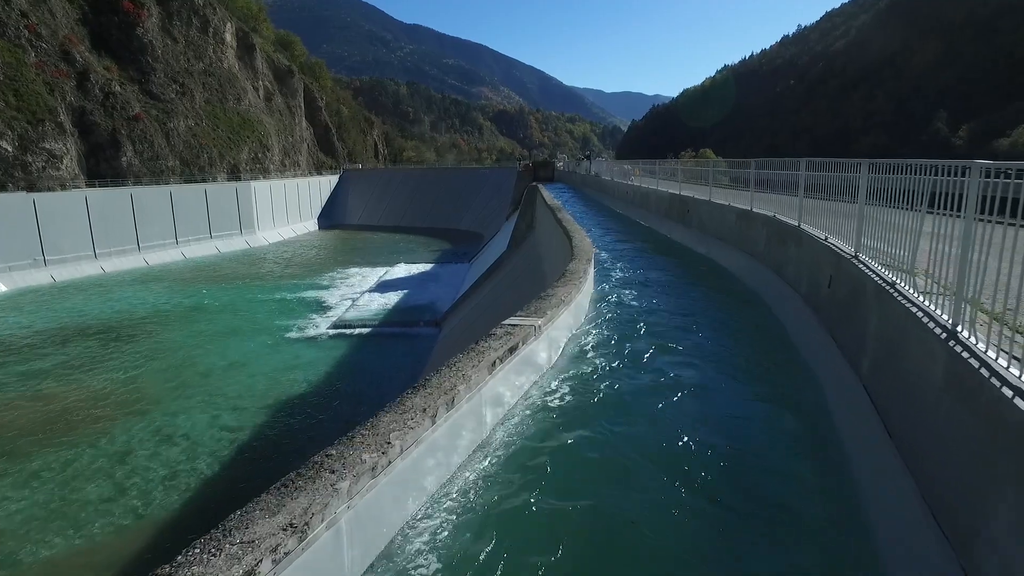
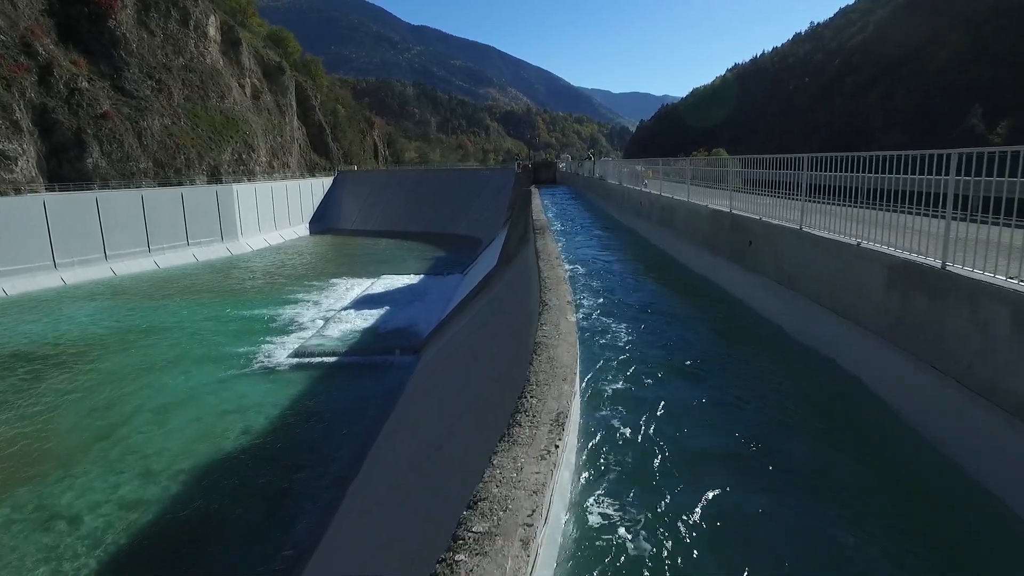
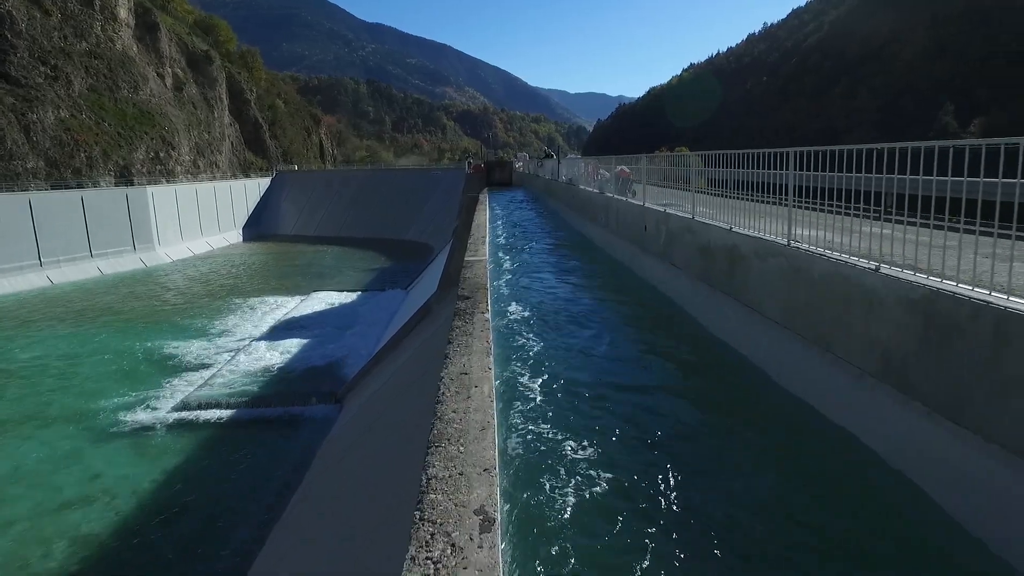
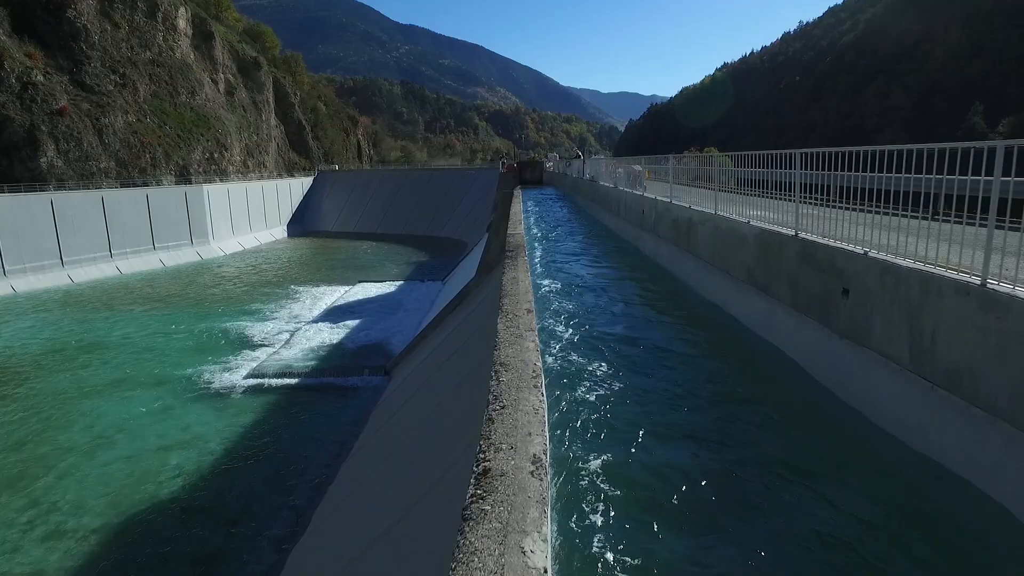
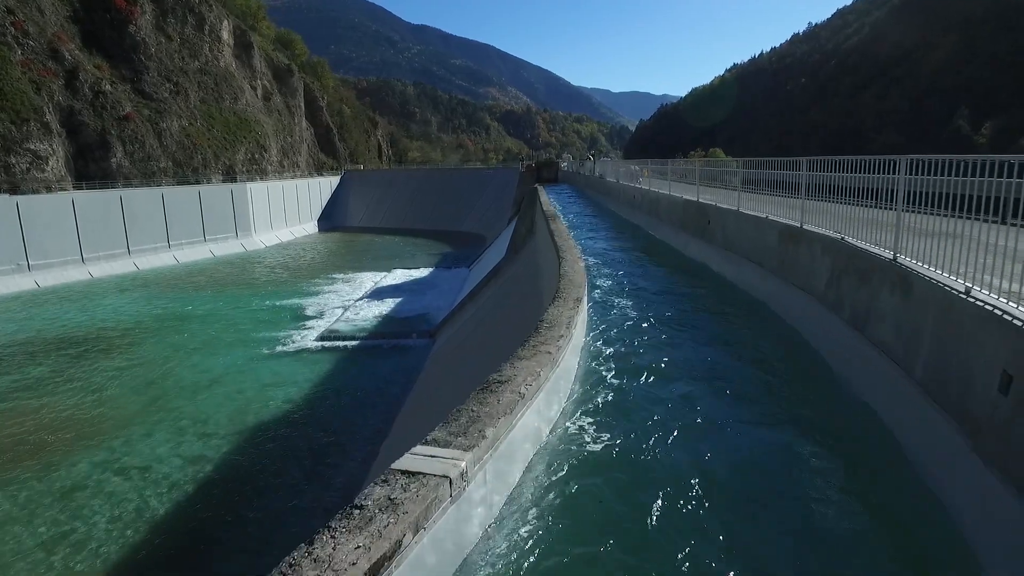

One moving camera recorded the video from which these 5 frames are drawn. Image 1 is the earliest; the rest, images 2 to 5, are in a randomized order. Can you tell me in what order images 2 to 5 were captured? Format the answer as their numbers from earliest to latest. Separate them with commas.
5, 2, 4, 3
